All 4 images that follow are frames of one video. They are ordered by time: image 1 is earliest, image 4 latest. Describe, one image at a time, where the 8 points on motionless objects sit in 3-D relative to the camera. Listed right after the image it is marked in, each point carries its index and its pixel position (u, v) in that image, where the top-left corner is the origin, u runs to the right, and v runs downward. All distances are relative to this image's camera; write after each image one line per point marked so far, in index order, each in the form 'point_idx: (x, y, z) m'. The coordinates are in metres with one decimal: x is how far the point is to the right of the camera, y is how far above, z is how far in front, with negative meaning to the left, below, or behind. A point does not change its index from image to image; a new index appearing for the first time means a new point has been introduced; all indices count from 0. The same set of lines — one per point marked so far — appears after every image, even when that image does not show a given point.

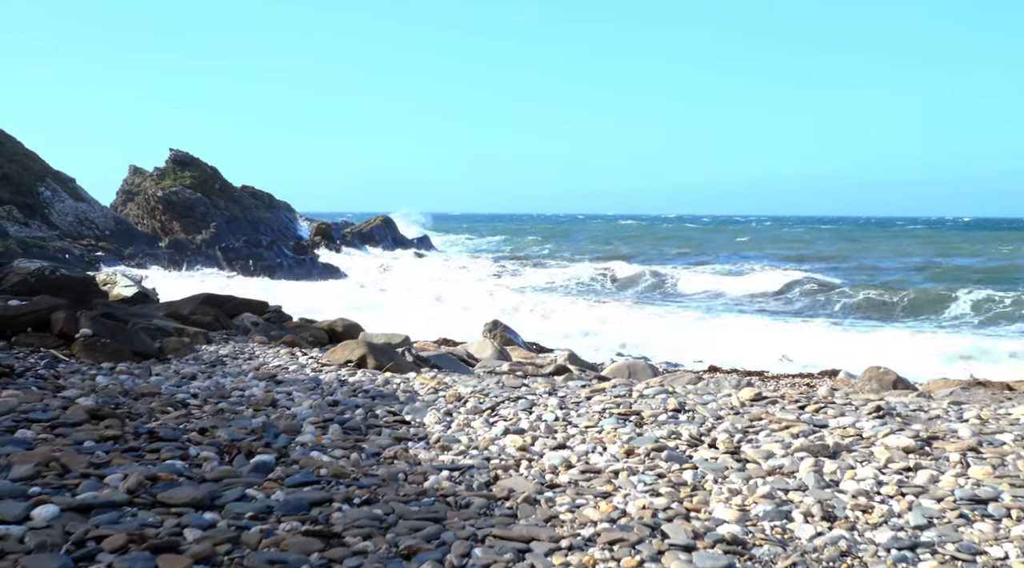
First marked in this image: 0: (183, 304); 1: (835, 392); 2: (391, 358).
0: (-3.4, -0.2, +12.2) m
1: (+2.1, -0.7, +7.5) m
2: (-0.9, -0.6, +8.8) m
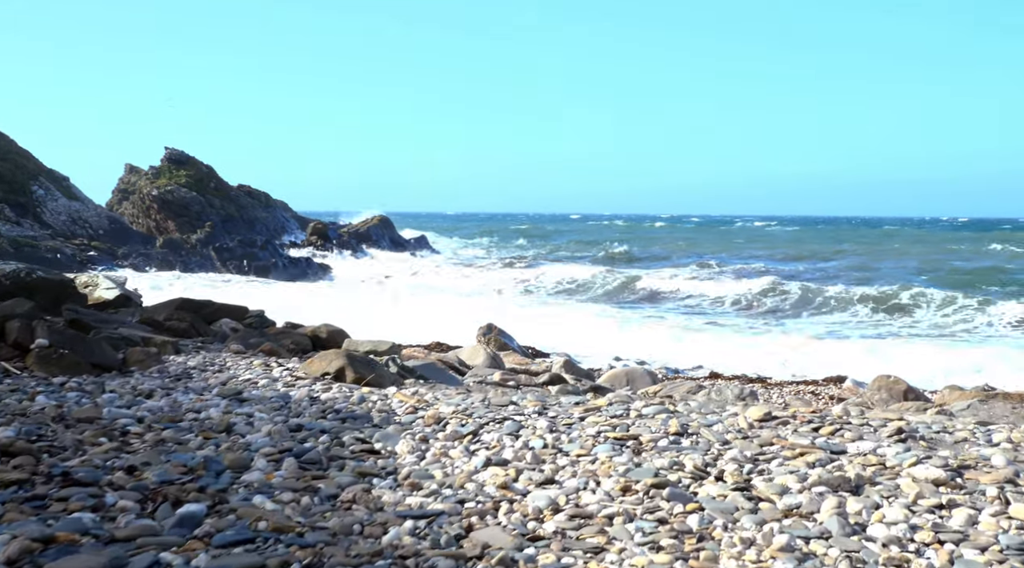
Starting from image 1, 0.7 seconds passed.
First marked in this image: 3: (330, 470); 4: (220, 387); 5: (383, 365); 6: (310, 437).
0: (-3.5, -0.3, +11.7) m
1: (+2.0, -0.7, +6.9) m
2: (-1.0, -0.6, +8.2) m
3: (-0.8, -0.8, +4.9) m
4: (-1.8, -0.6, +7.1) m
5: (-1.0, -0.7, +9.4) m
6: (-0.9, -0.7, +5.3) m
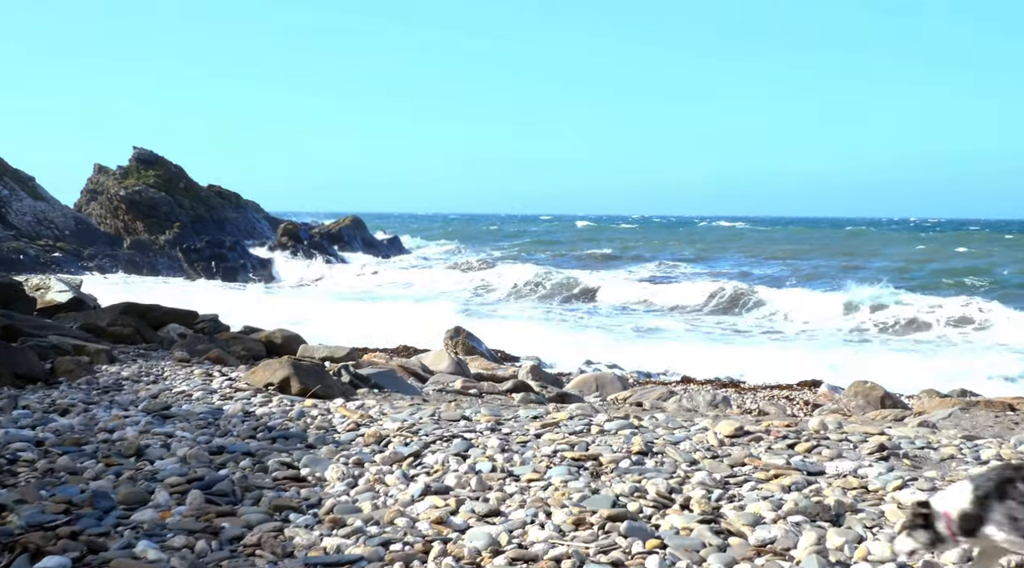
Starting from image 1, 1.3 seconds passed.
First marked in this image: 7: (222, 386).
0: (-3.9, -0.3, +11.1) m
1: (+1.7, -0.8, +6.5) m
2: (-1.3, -0.6, +7.7) m
3: (-1.0, -0.8, +4.4) m
4: (-2.0, -0.6, +6.6) m
5: (-1.3, -0.7, +8.9) m
6: (-1.1, -0.7, +4.7) m
7: (-1.9, -0.7, +7.5) m
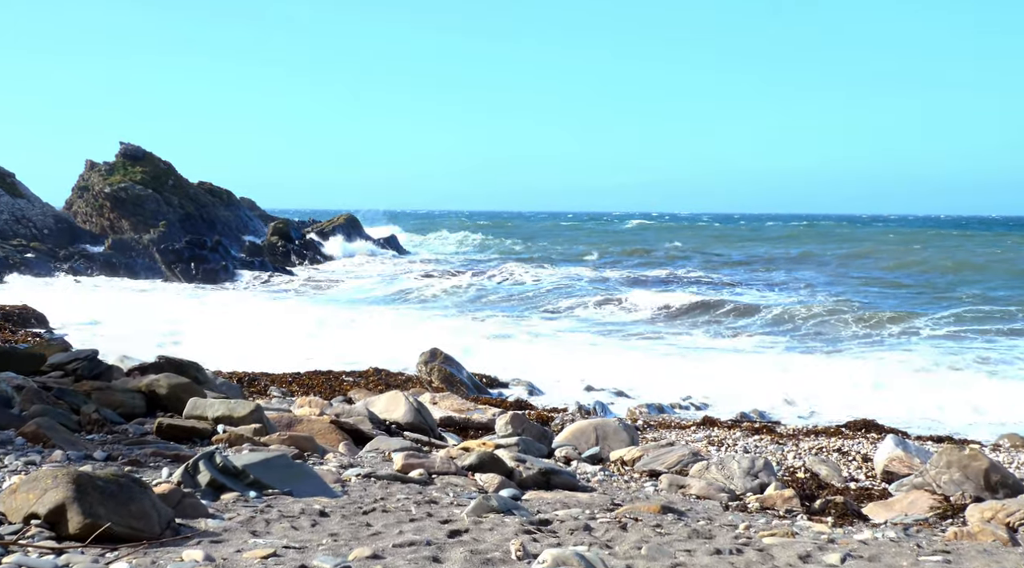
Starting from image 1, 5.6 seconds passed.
0: (-4.1, -0.5, +7.9) m
1: (+1.5, -1.0, +3.3) m
2: (-1.5, -0.9, +4.5) m
3: (-1.3, -1.1, +1.2) m
4: (-2.3, -0.9, +3.4) m
5: (-1.6, -1.0, +5.7) m
6: (-1.4, -1.0, +1.6) m
7: (-2.1, -0.9, +4.3) m
